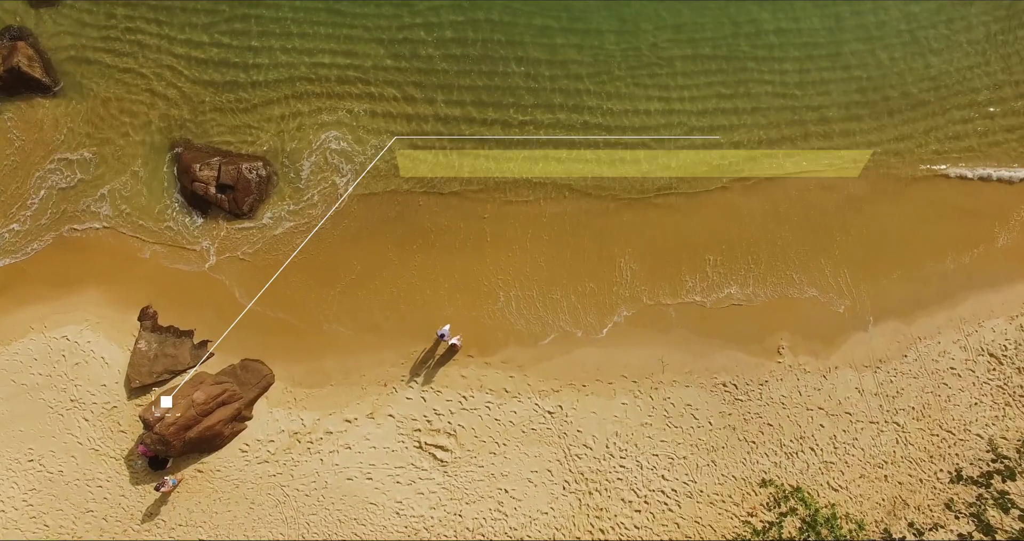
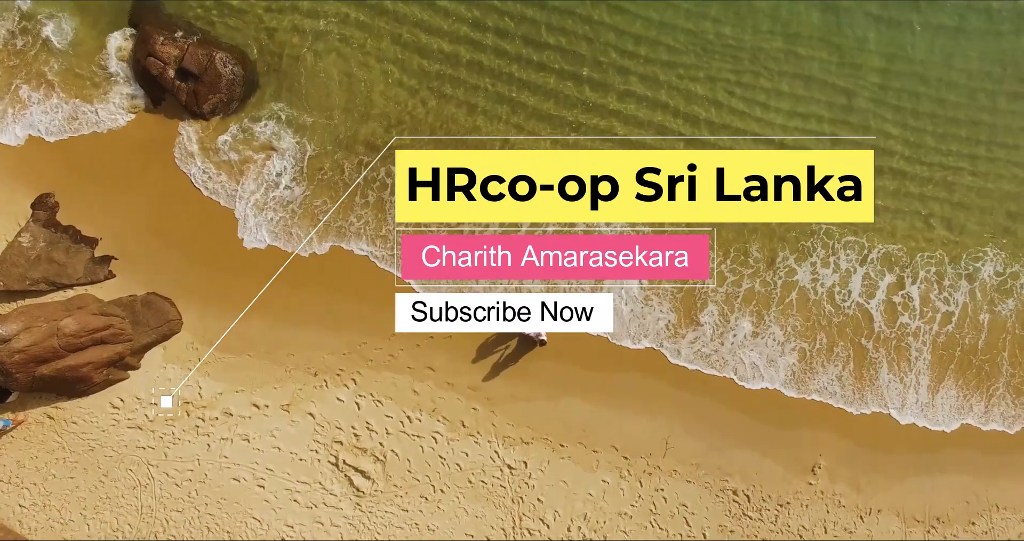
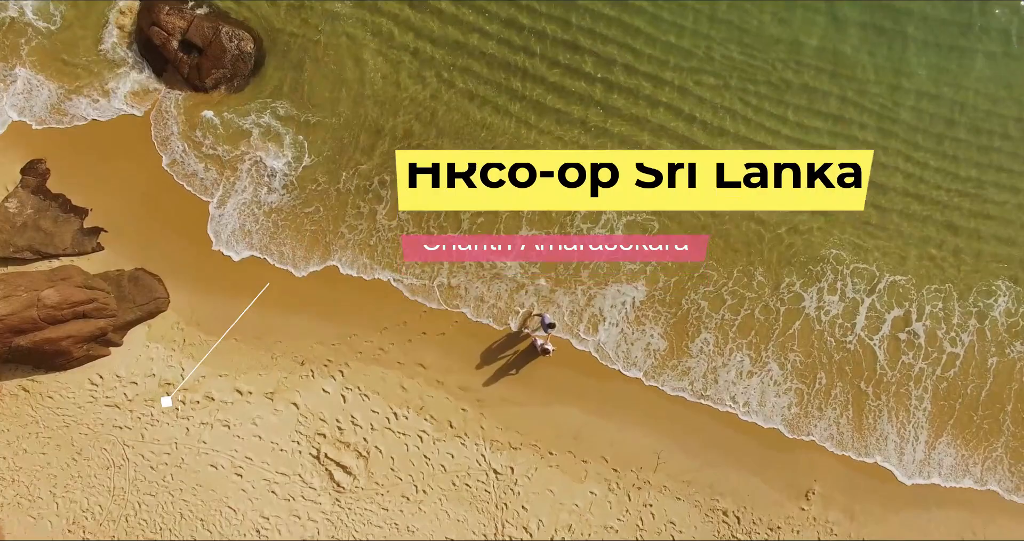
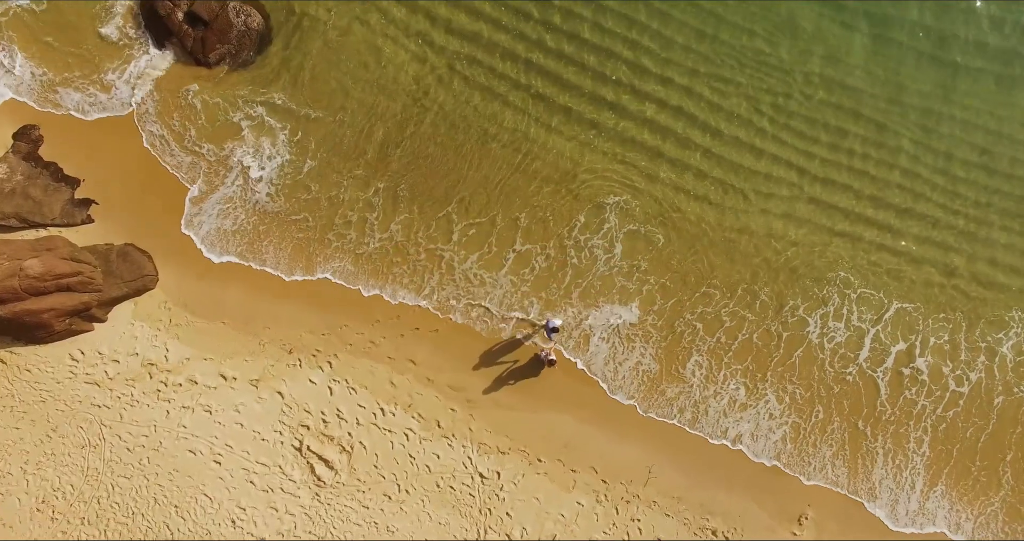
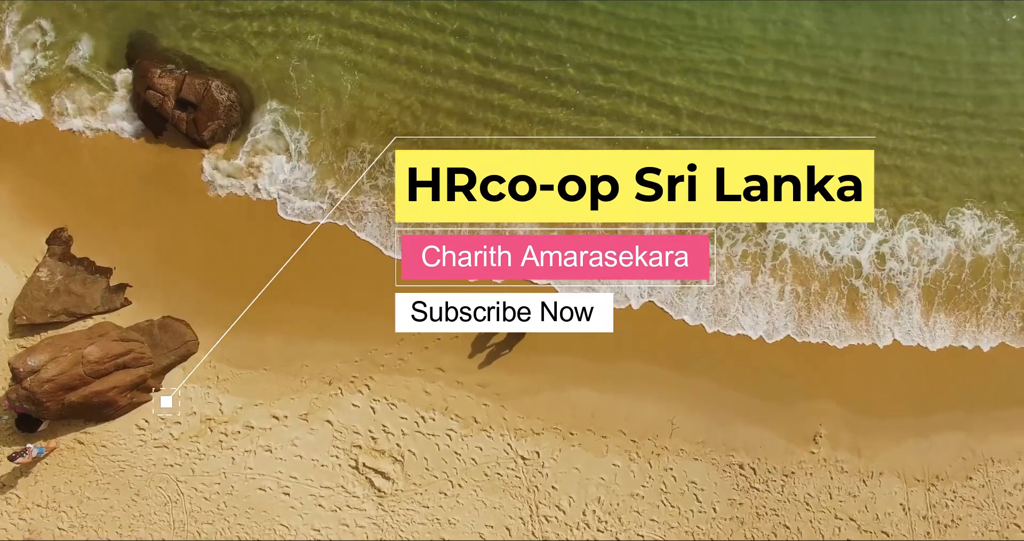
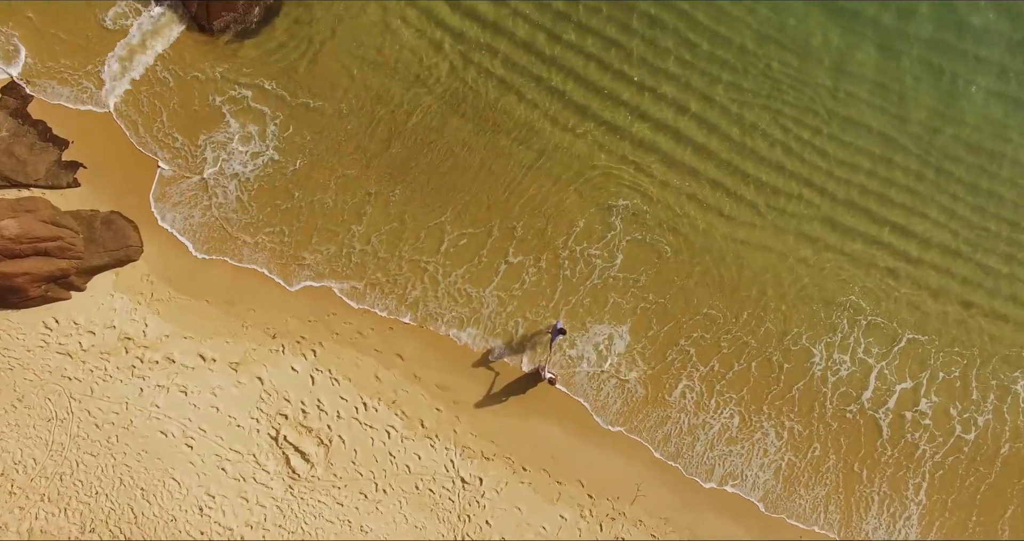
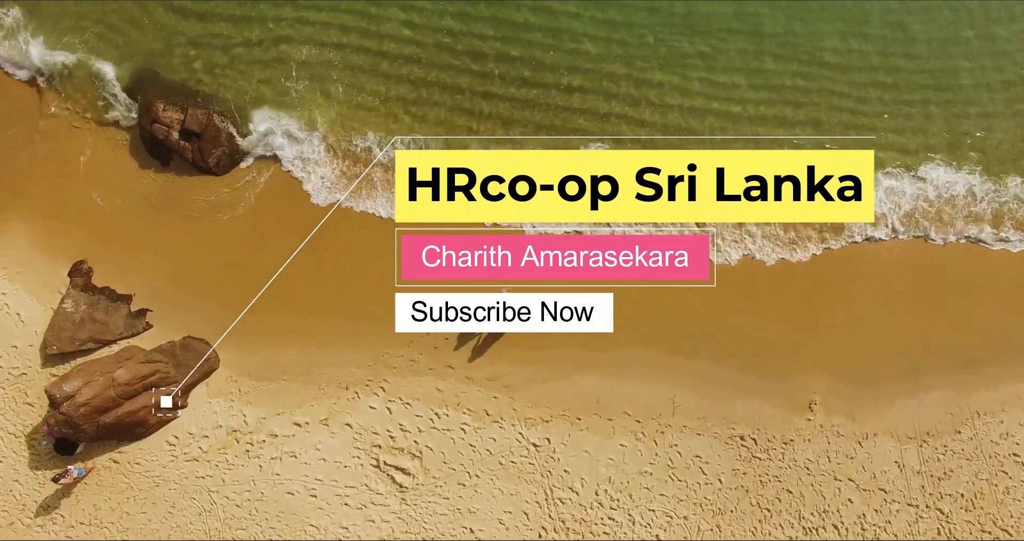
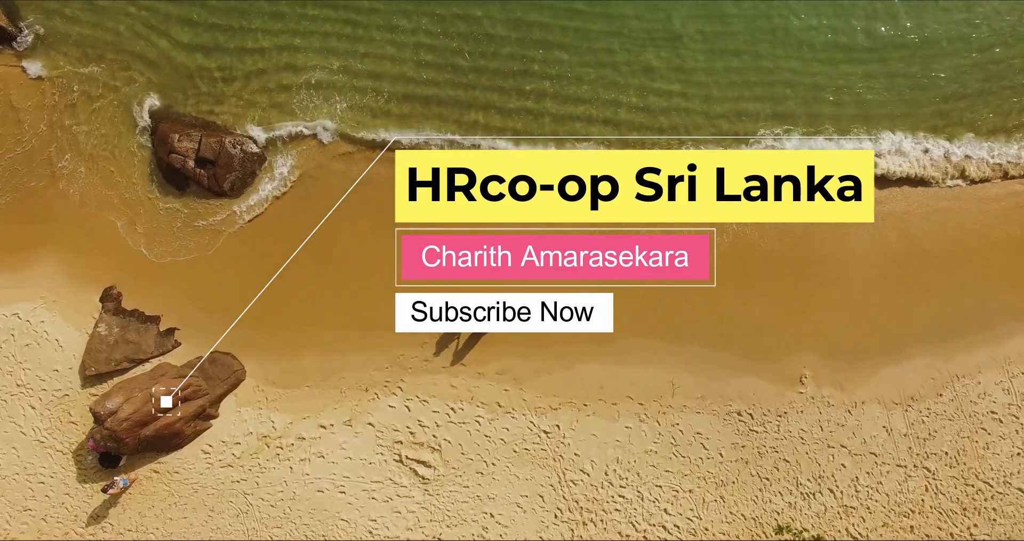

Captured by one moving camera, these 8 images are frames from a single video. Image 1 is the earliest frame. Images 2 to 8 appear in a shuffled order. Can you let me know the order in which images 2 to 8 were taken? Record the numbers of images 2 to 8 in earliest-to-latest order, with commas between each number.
8, 7, 5, 2, 3, 4, 6
